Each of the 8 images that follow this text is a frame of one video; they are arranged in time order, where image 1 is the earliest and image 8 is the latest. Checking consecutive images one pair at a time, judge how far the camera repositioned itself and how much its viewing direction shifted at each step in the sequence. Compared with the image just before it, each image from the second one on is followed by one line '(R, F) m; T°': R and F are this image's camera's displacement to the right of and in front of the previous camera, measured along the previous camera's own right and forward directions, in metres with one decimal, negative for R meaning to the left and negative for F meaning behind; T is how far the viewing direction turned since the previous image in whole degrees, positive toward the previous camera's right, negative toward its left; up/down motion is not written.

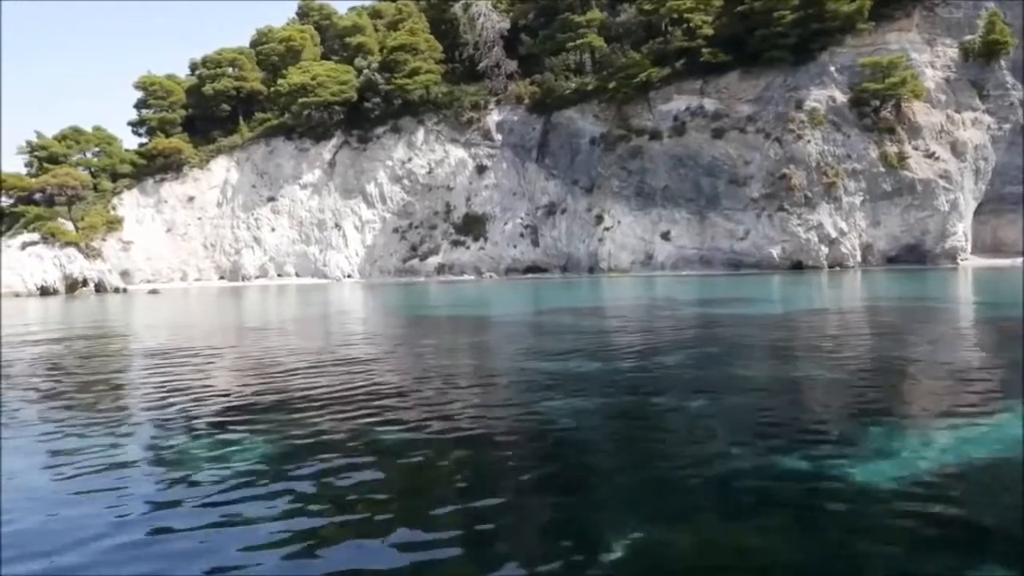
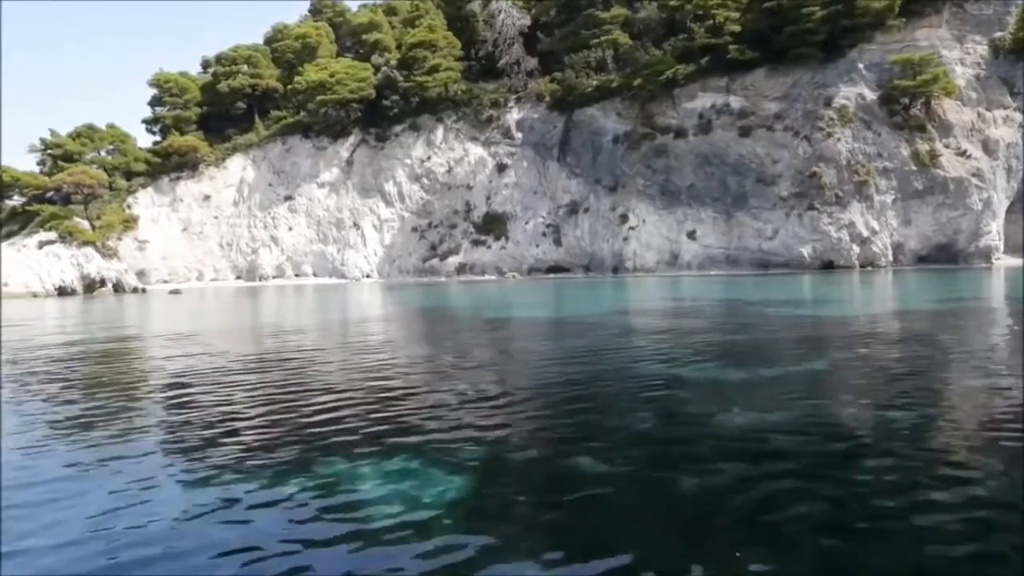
(-1.0, +0.4) m; 0°
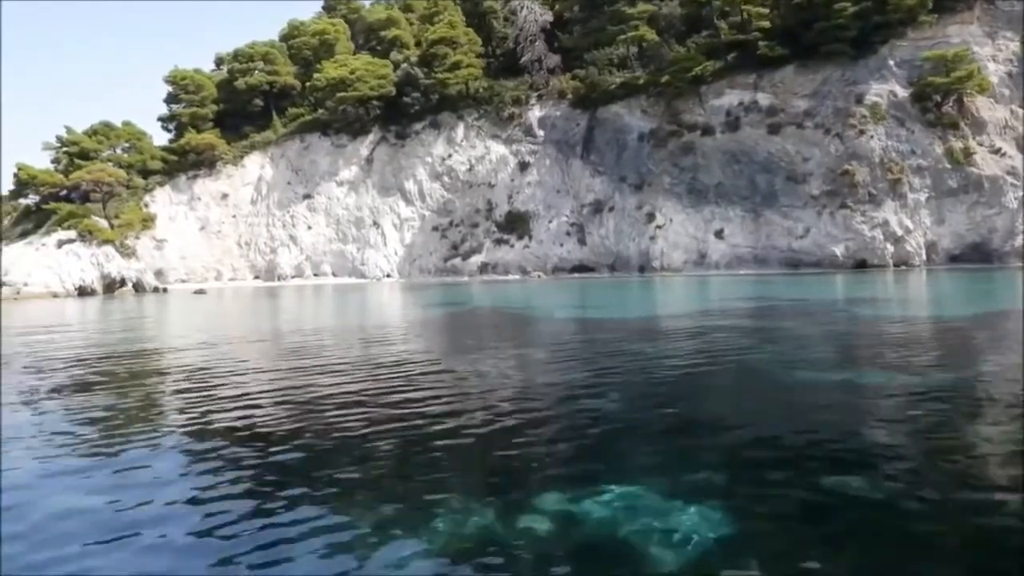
(-1.0, +0.4) m; 0°
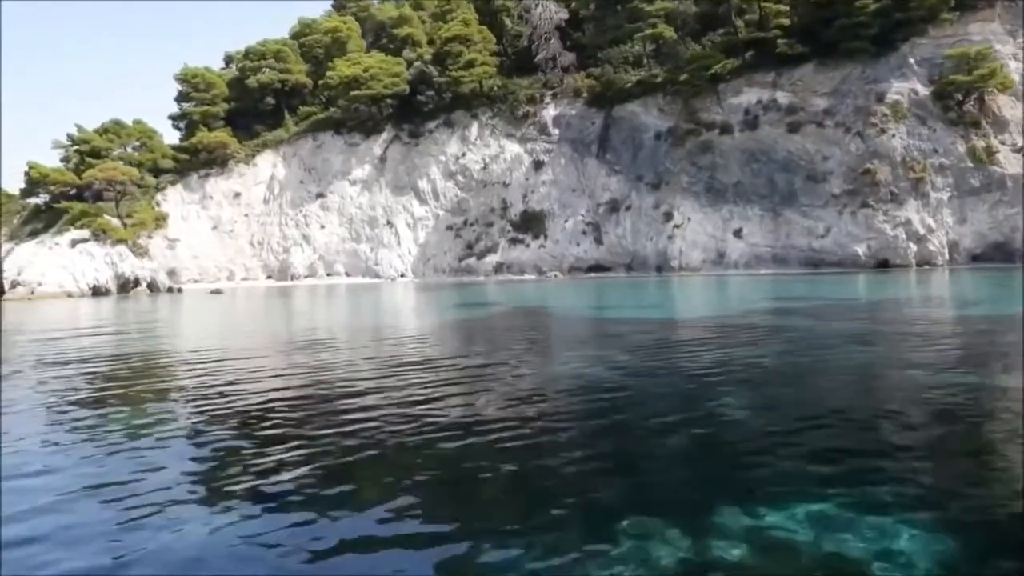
(-0.7, +0.3) m; 0°
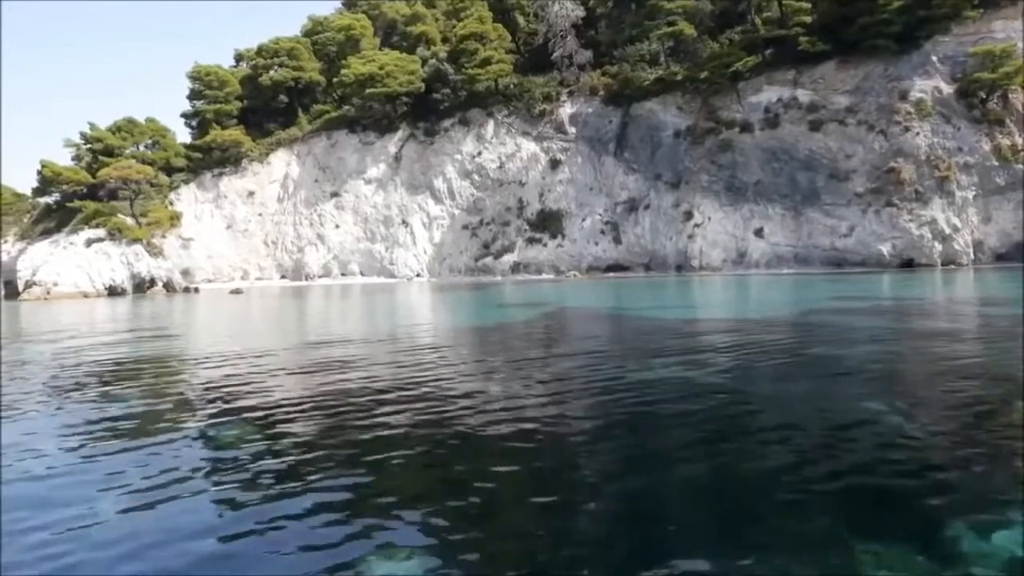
(-0.8, +0.3) m; 0°
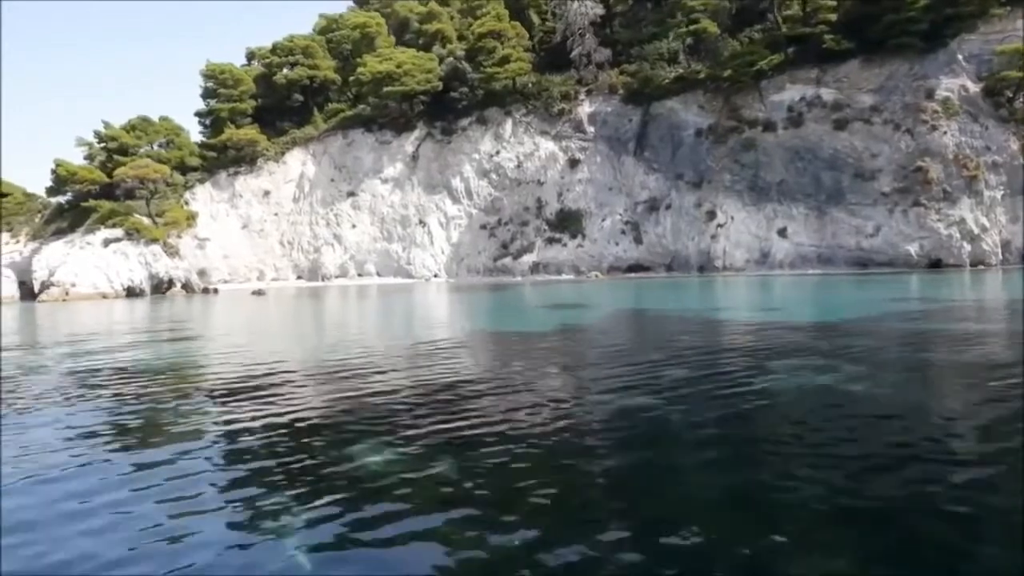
(-0.8, +0.3) m; 0°
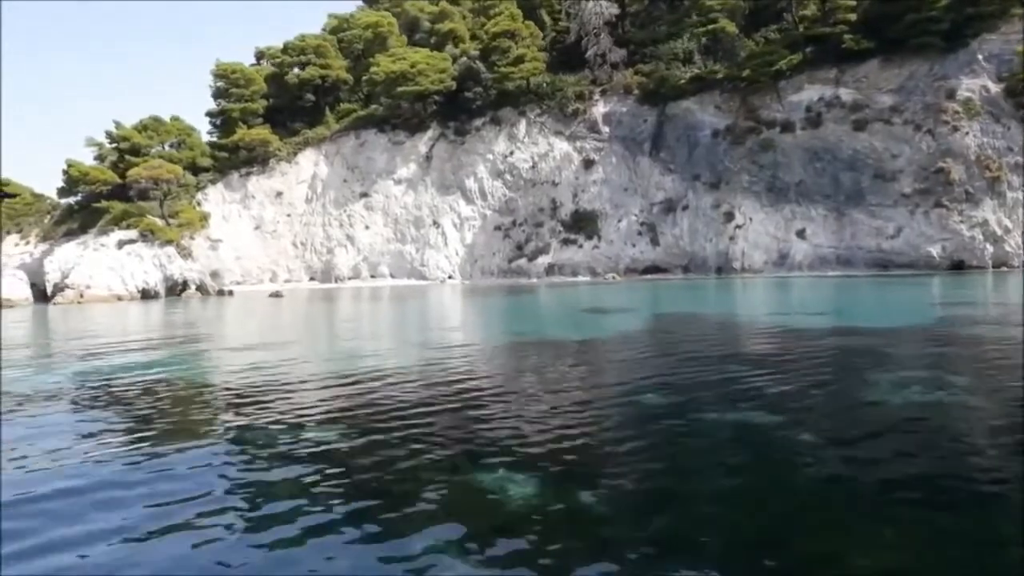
(-0.7, +0.3) m; 0°
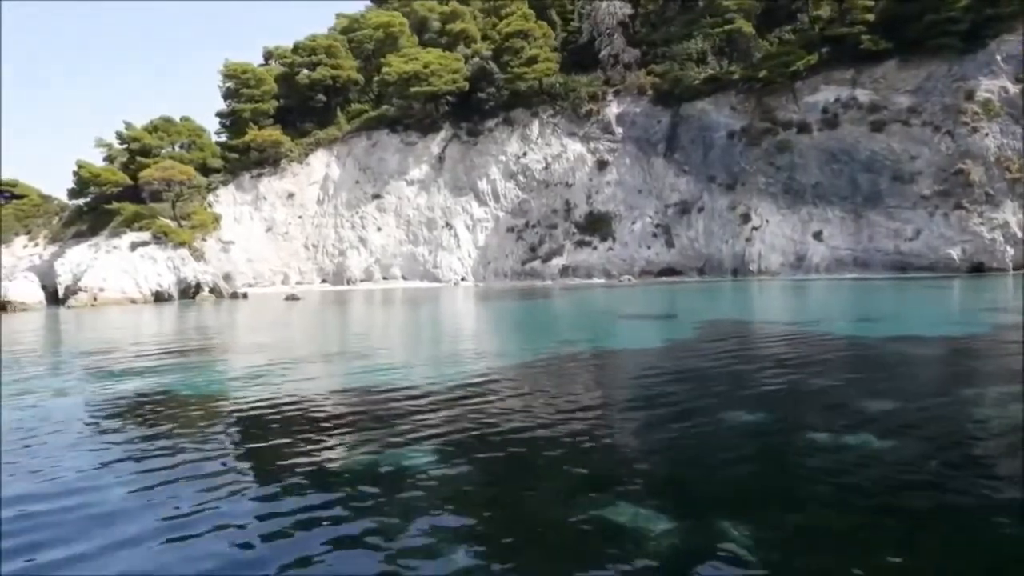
(-0.6, +0.2) m; 0°
